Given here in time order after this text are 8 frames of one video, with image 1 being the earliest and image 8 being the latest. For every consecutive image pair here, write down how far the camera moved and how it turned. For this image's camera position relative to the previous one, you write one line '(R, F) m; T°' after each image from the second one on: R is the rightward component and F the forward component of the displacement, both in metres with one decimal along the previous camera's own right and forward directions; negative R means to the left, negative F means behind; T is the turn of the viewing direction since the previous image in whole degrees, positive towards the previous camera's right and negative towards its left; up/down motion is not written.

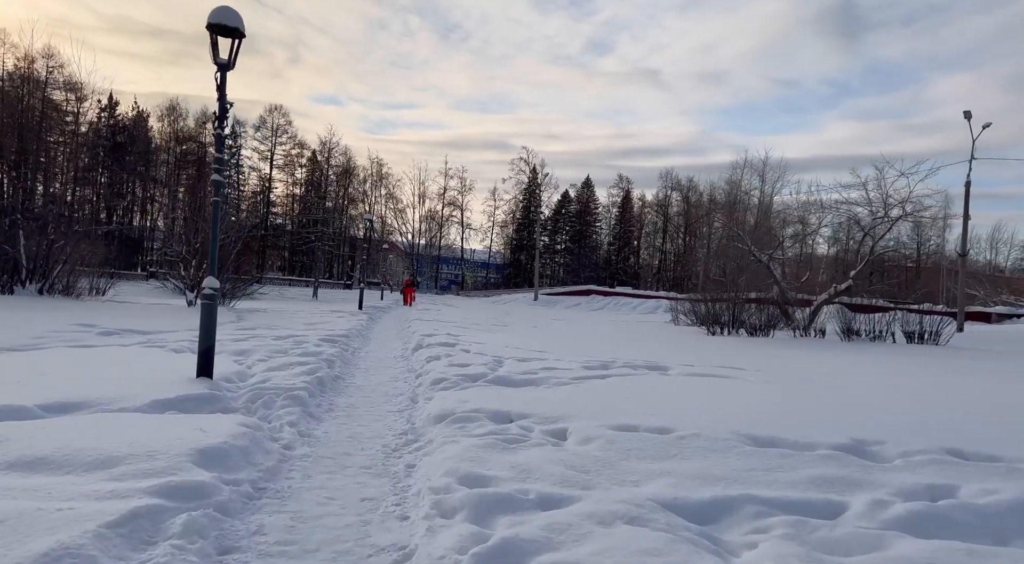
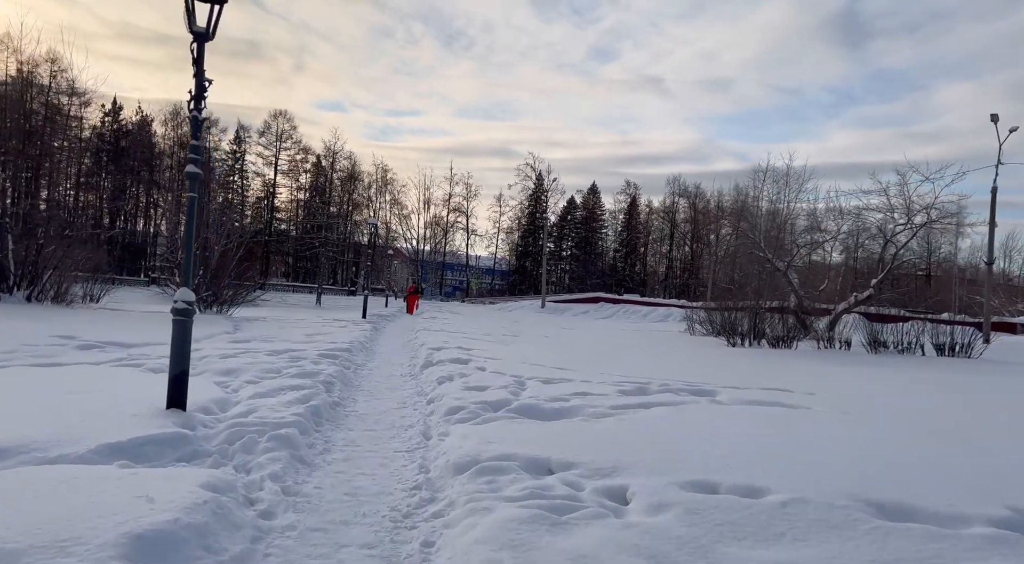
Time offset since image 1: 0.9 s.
(-0.2, +1.0) m; 0°
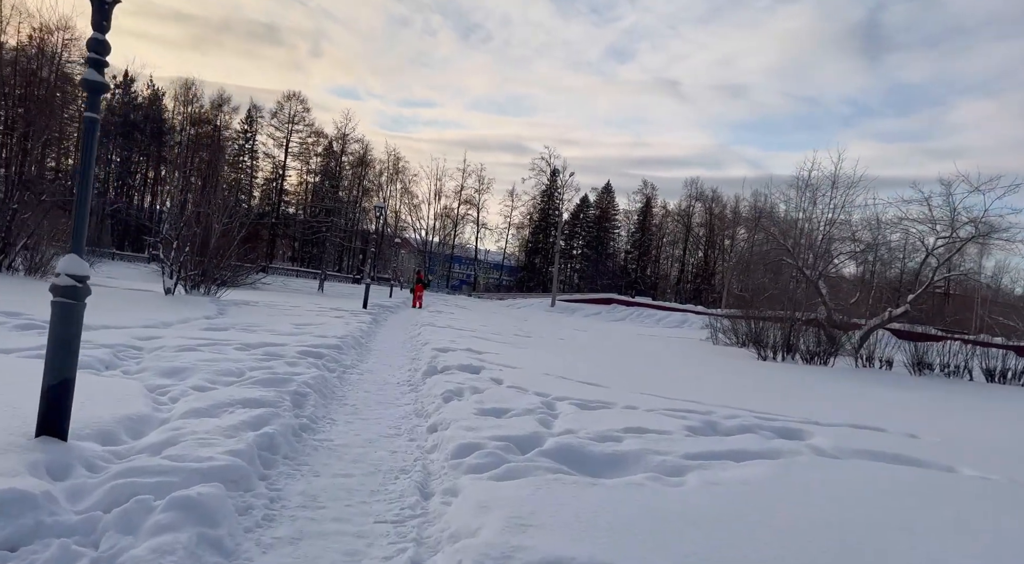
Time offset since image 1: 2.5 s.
(-0.2, +1.7) m; -1°
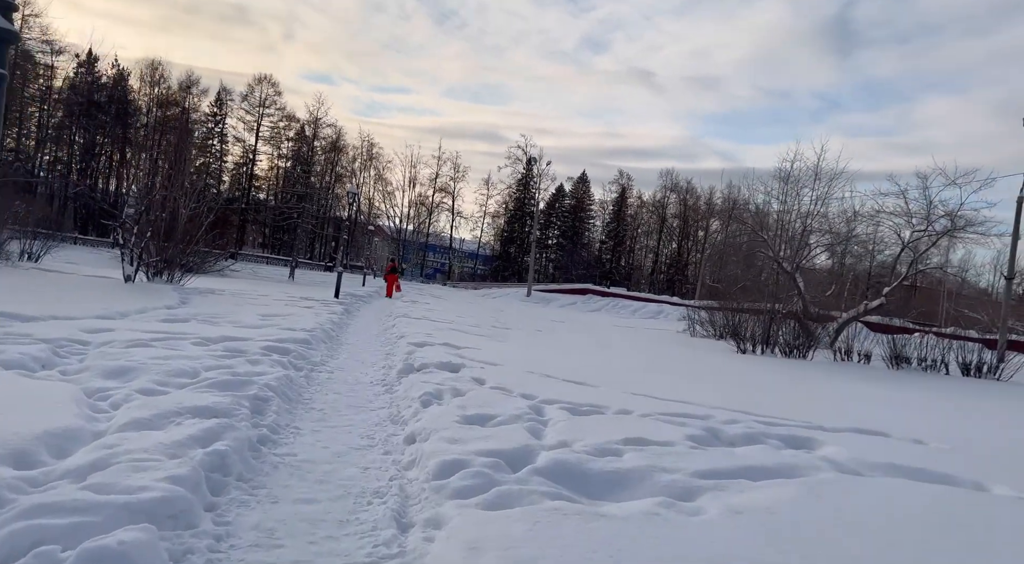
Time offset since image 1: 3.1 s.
(-0.1, +0.5) m; +2°
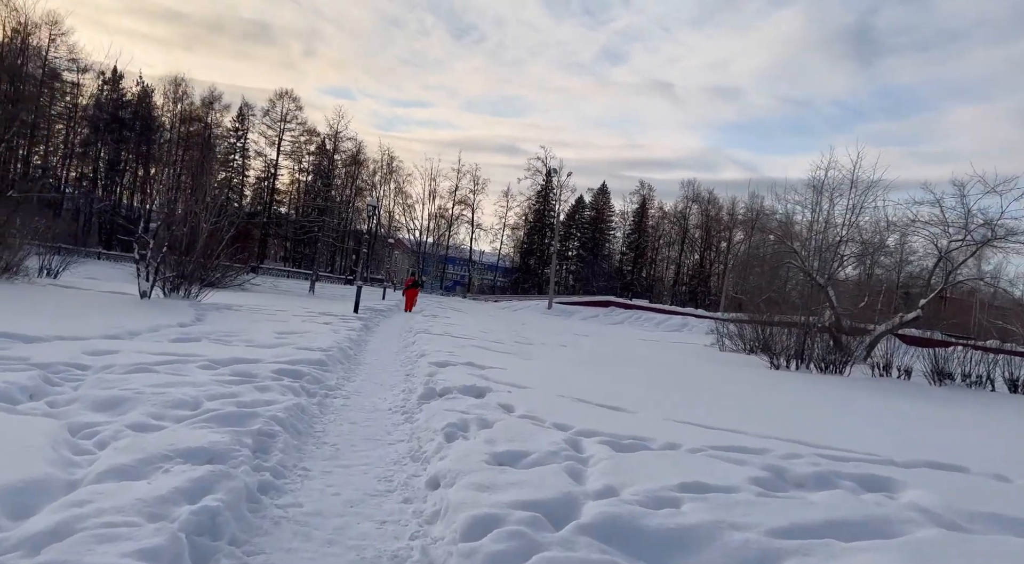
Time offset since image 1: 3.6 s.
(-0.1, +0.5) m; -2°
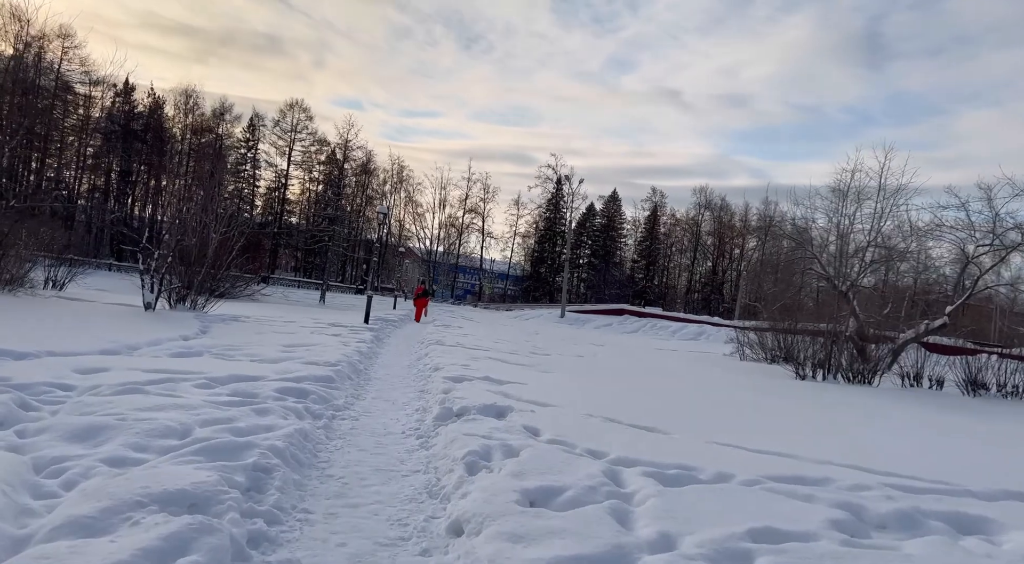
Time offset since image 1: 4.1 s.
(-0.1, +0.6) m; -1°
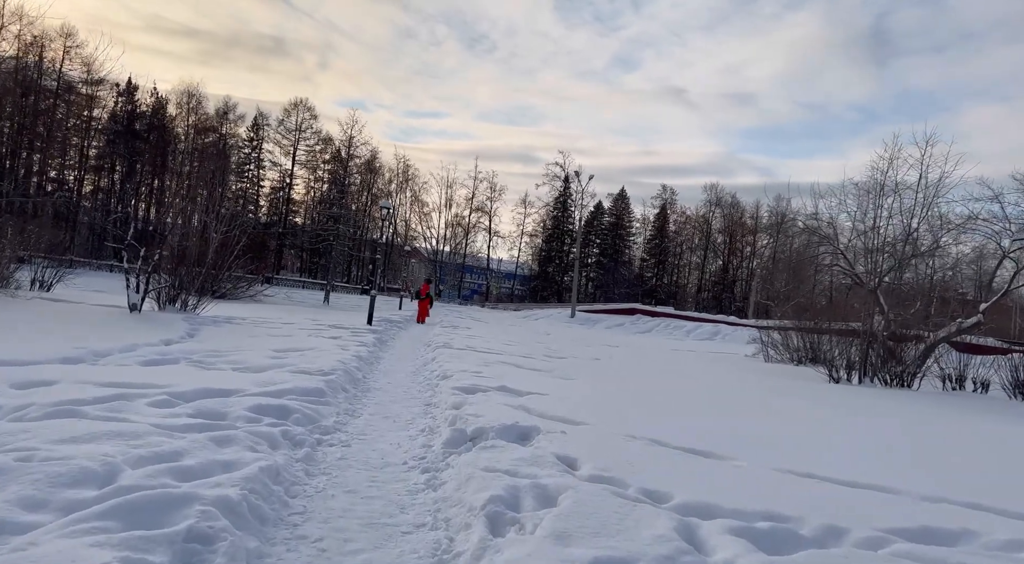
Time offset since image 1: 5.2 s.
(-0.1, +1.1) m; -1°
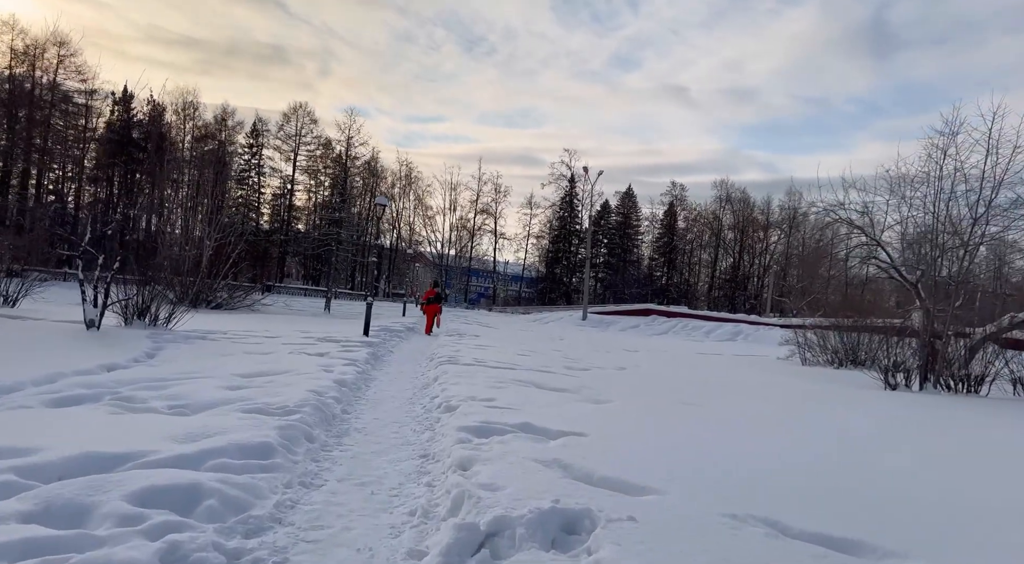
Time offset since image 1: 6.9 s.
(-0.1, +1.9) m; -1°
